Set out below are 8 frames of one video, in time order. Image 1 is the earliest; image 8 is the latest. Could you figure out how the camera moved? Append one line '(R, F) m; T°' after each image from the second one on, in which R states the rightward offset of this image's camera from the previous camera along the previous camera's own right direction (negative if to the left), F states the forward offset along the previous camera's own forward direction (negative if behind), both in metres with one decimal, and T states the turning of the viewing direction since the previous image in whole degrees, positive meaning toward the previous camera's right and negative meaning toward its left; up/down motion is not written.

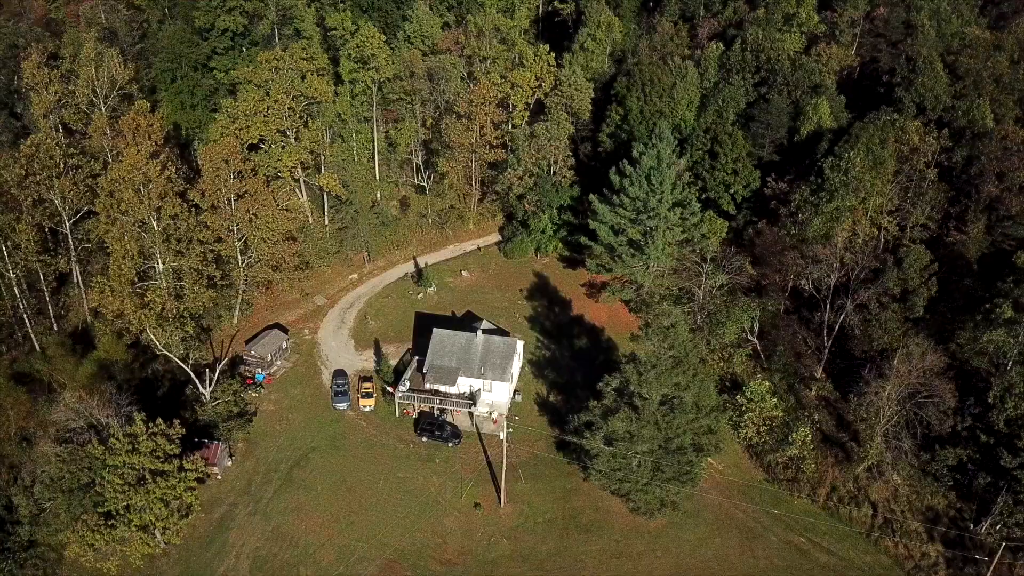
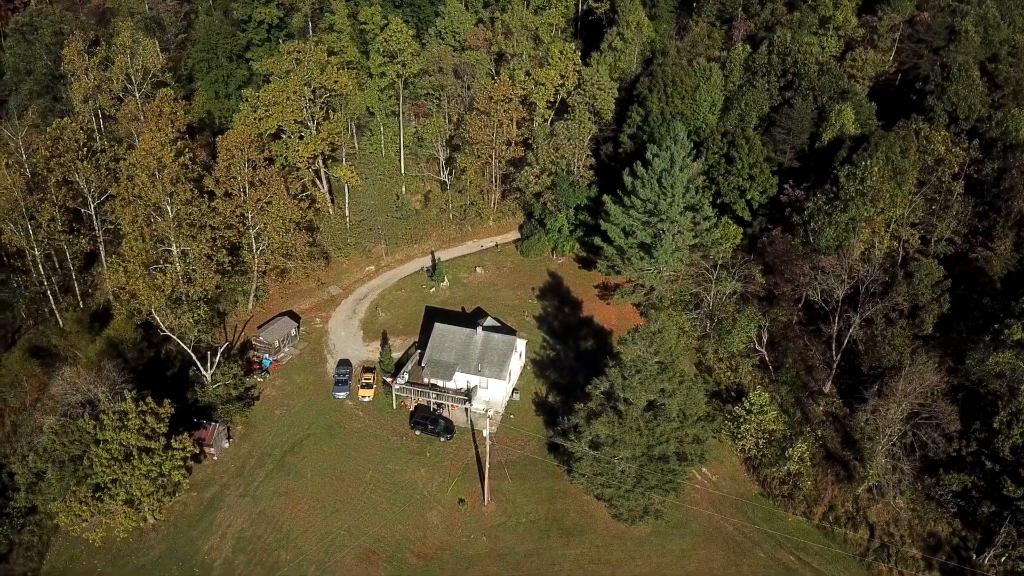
(+3.0, +0.3) m; -4°
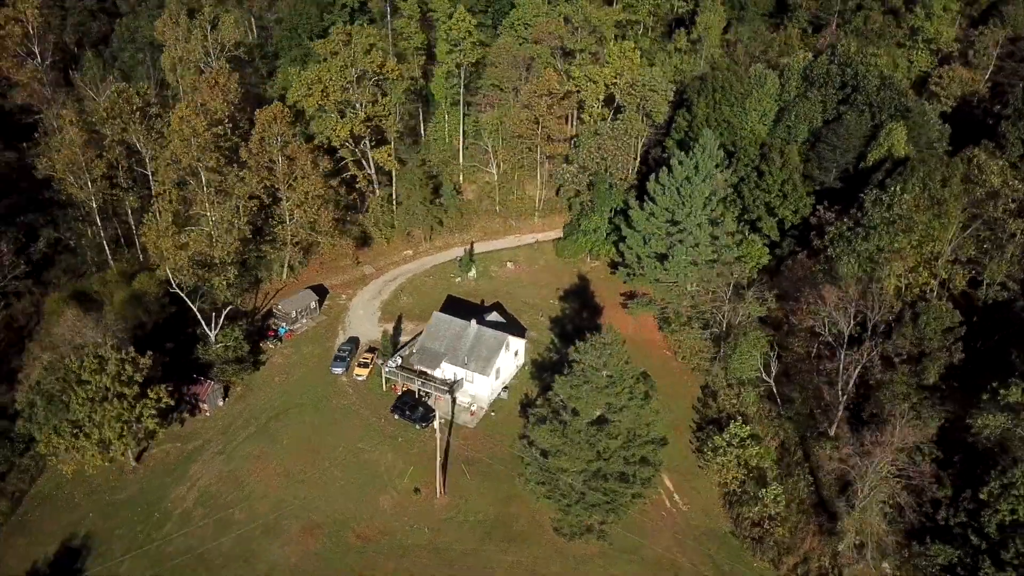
(+7.6, +1.4) m; -11°
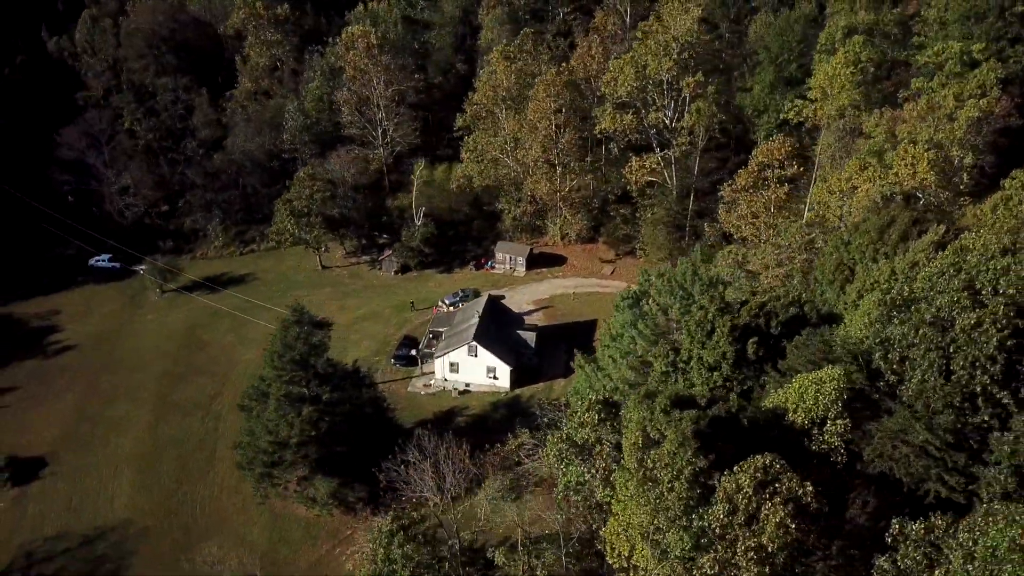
(+30.8, +21.5) m; -58°
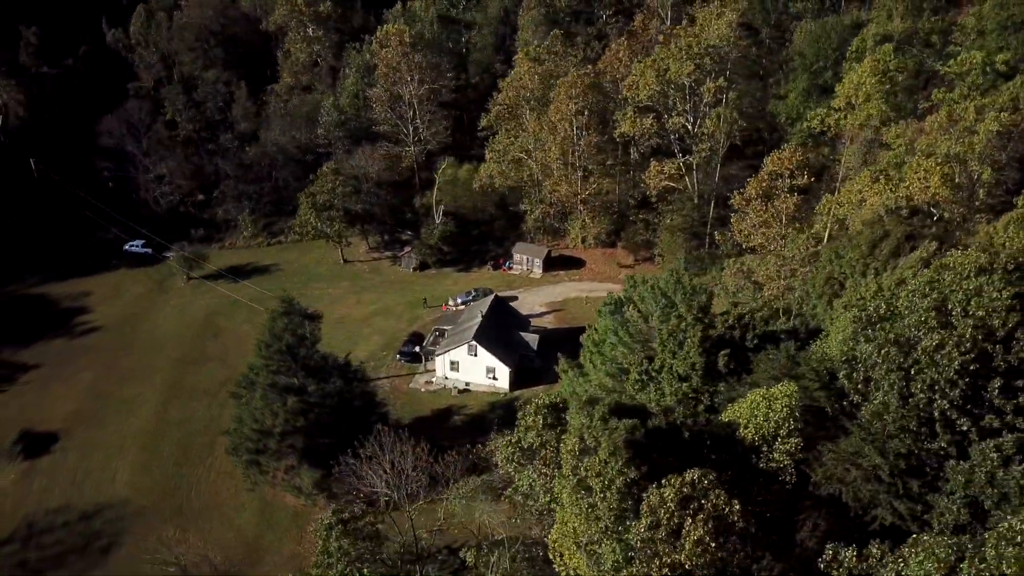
(+2.7, +0.2) m; -4°
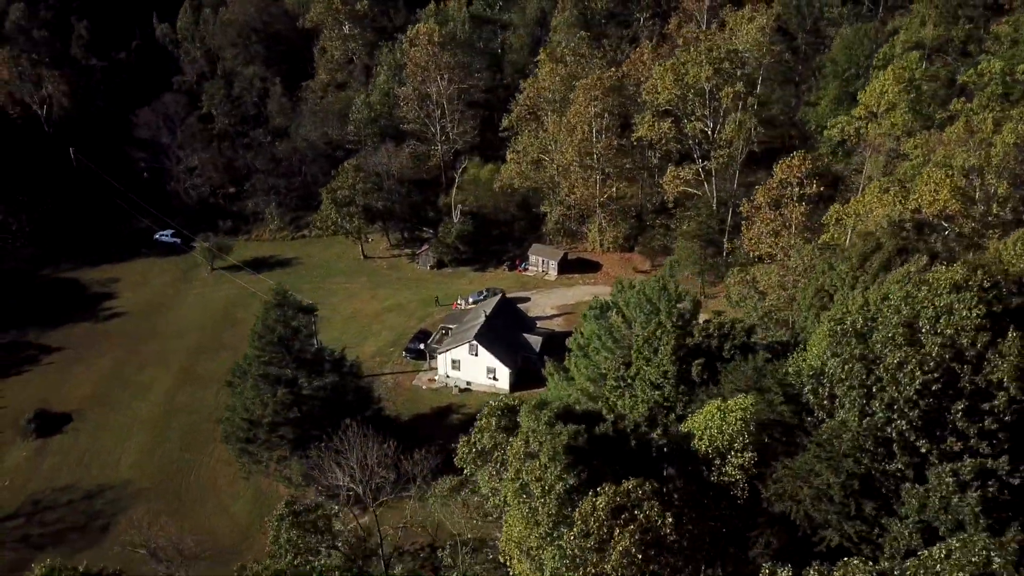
(+2.3, +0.2) m; -4°
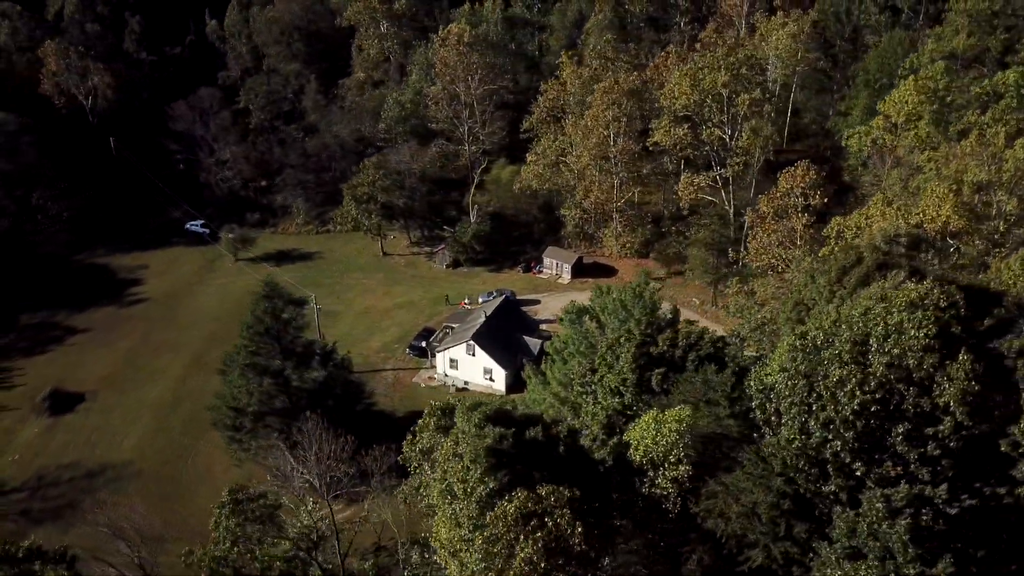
(+2.8, +0.2) m; -4°
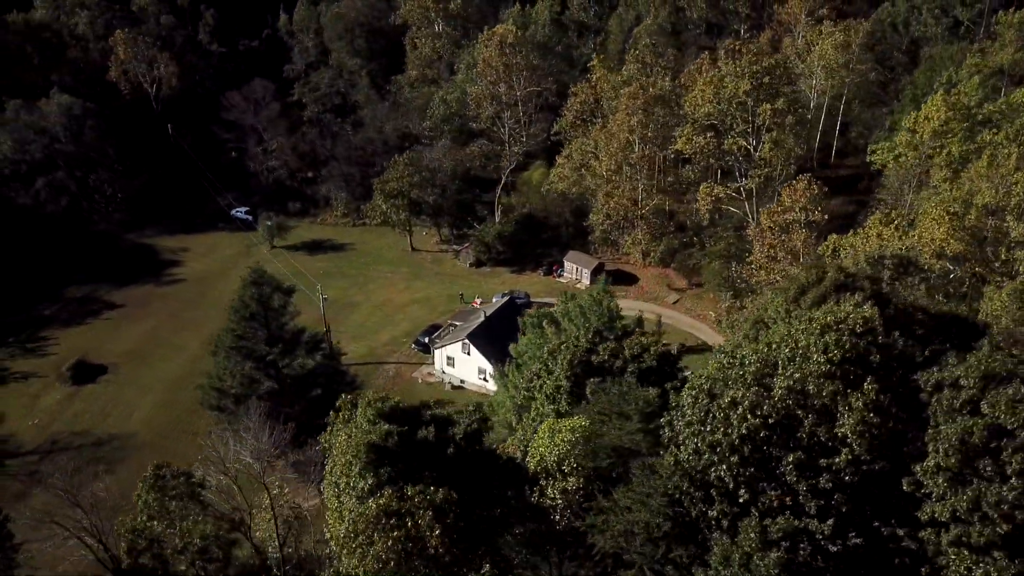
(+4.1, +0.4) m; -6°
